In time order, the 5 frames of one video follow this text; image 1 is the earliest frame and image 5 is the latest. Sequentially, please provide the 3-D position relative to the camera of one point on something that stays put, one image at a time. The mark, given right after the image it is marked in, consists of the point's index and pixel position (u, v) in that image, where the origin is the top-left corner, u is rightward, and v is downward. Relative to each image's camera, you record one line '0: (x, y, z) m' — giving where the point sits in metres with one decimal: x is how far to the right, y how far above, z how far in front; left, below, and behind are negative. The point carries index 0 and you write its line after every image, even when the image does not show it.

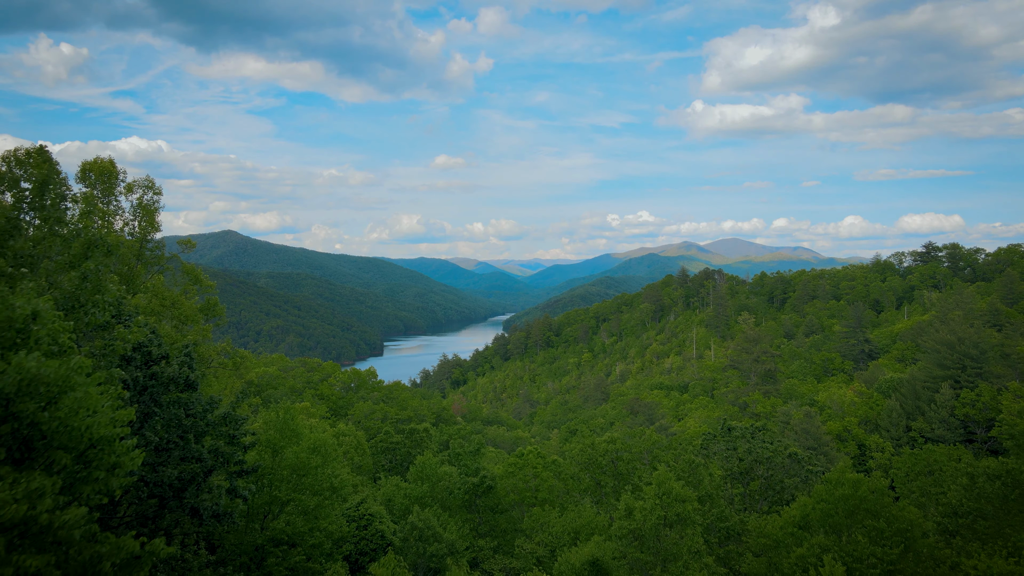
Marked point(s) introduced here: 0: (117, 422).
0: (-7.8, -2.5, +9.6) m
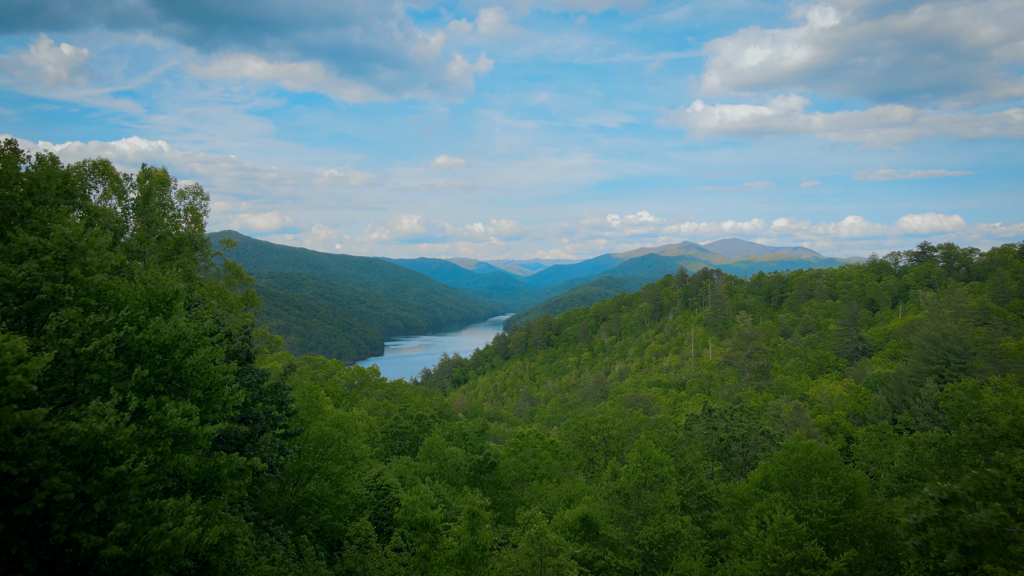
0: (-7.7, -2.2, +12.8) m
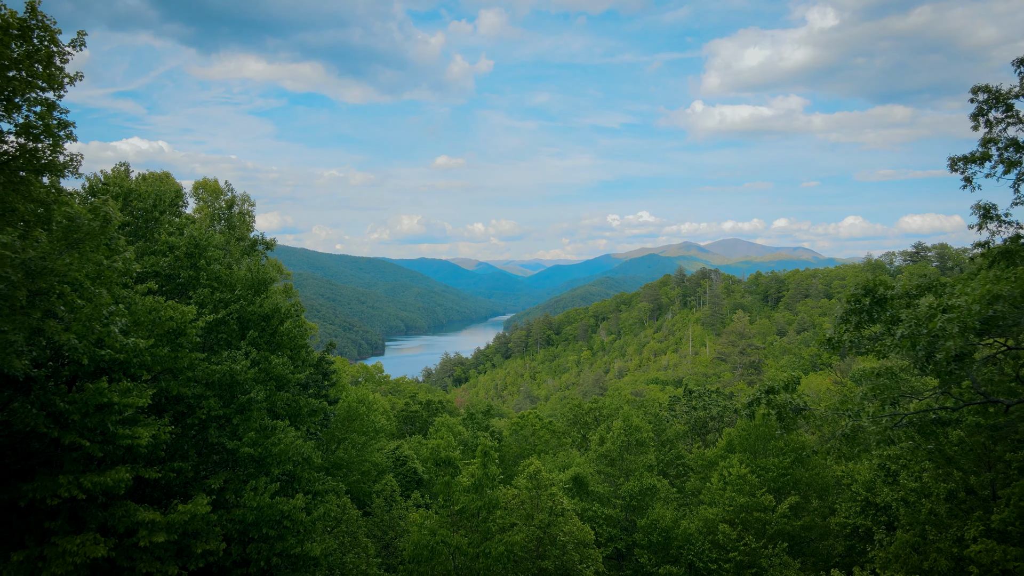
0: (-7.6, -1.7, +16.9) m
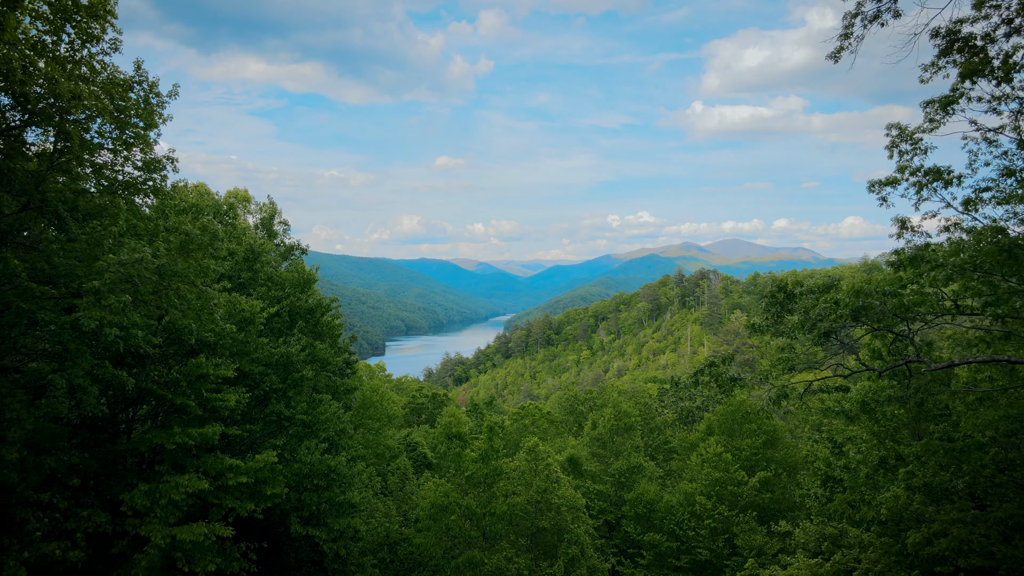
0: (-7.5, -1.7, +20.0) m
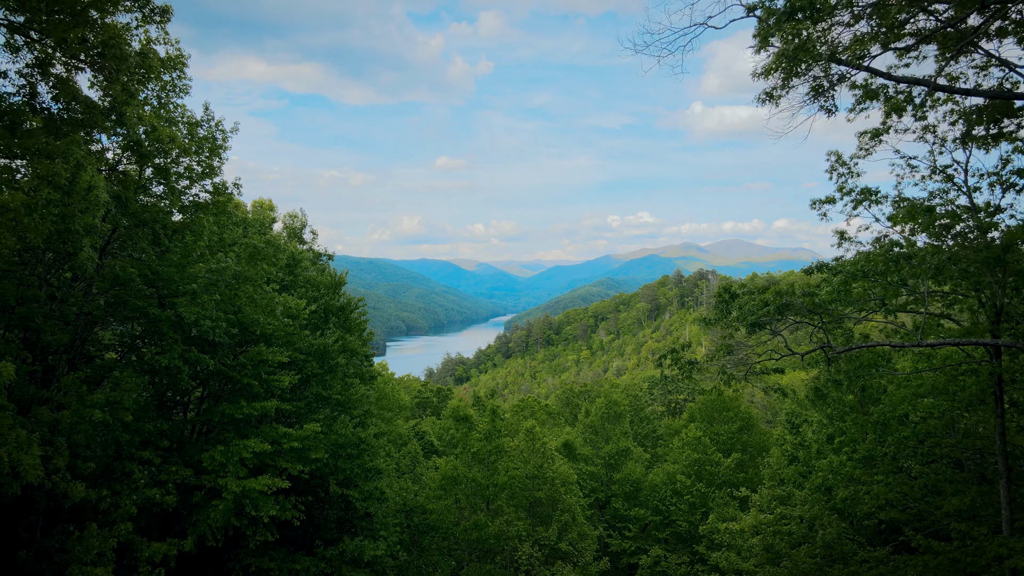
0: (-7.5, -1.8, +23.1) m
